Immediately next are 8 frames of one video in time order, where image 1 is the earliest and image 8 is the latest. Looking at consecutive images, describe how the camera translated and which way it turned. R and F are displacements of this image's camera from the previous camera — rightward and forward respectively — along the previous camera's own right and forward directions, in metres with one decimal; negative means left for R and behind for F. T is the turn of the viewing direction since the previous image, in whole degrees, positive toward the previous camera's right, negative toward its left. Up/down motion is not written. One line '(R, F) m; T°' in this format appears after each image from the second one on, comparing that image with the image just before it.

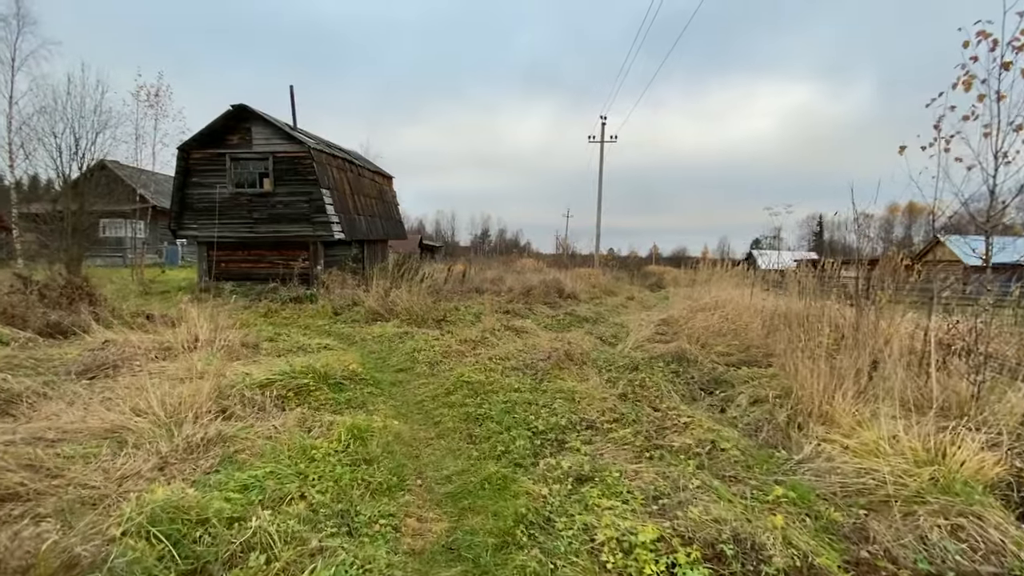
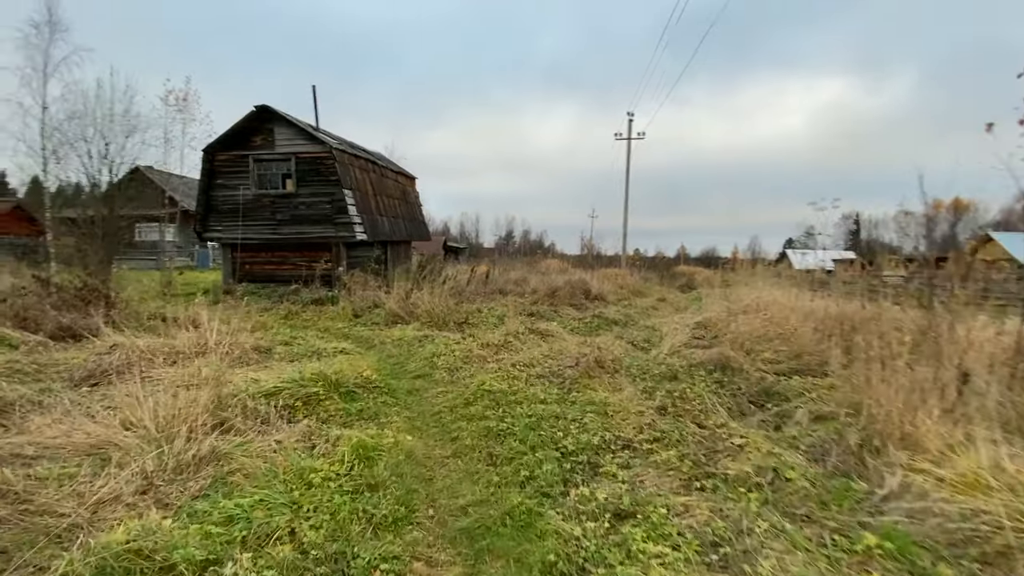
(0.0, +0.5) m; -3°
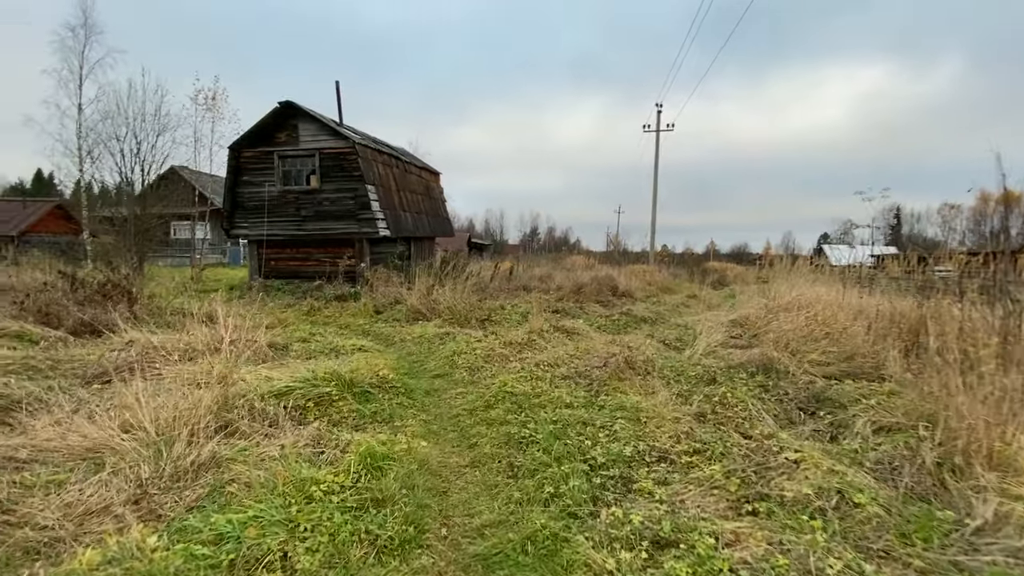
(0.0, +0.3) m; -3°
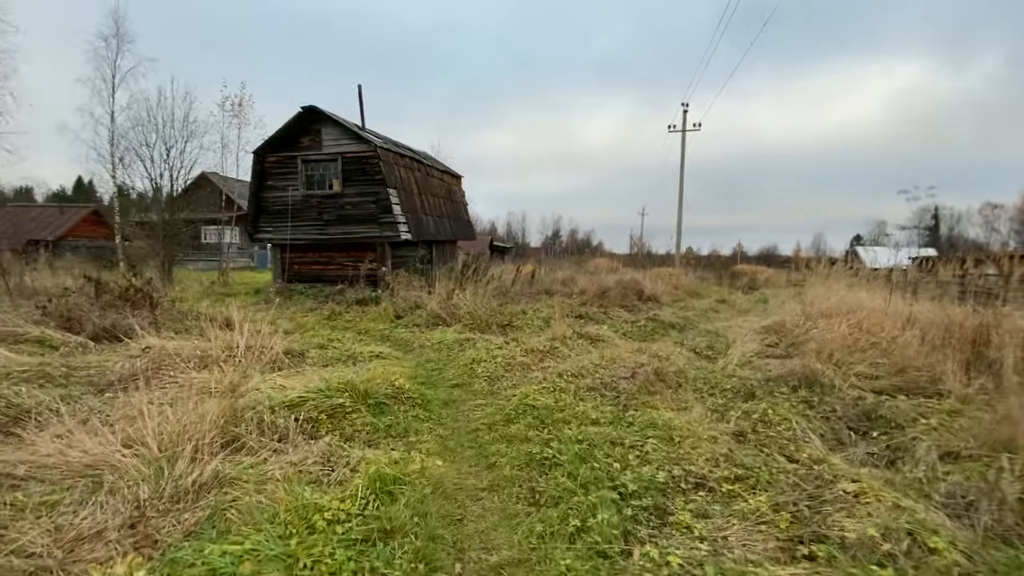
(0.0, +0.3) m; -3°
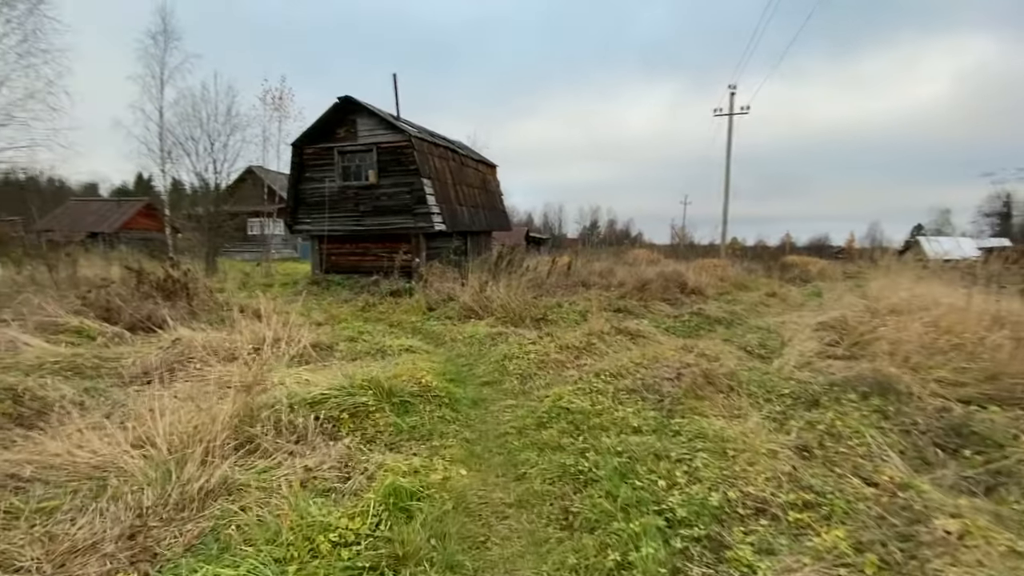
(0.0, +0.4) m; -4°
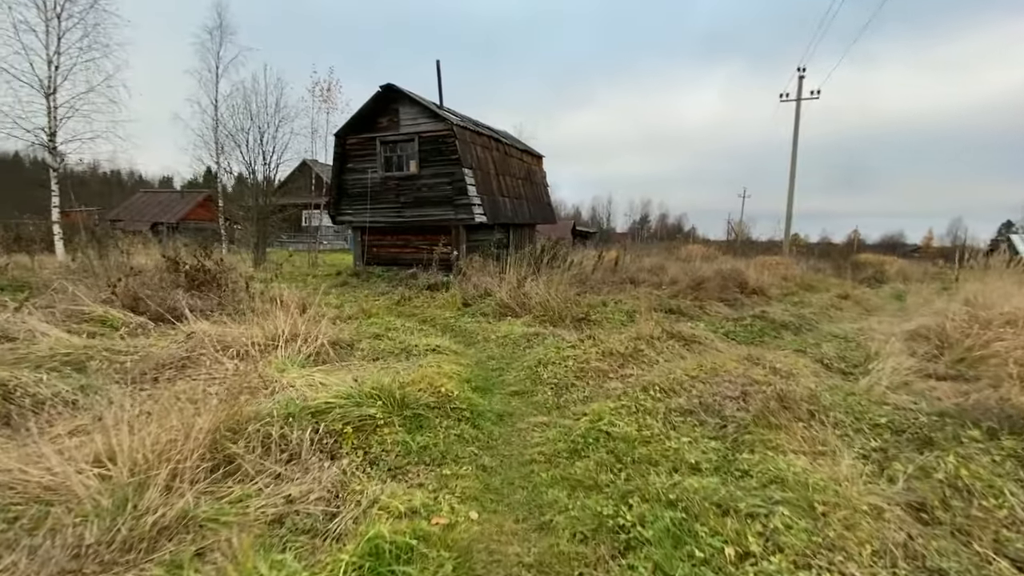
(+0.1, +0.7) m; -6°
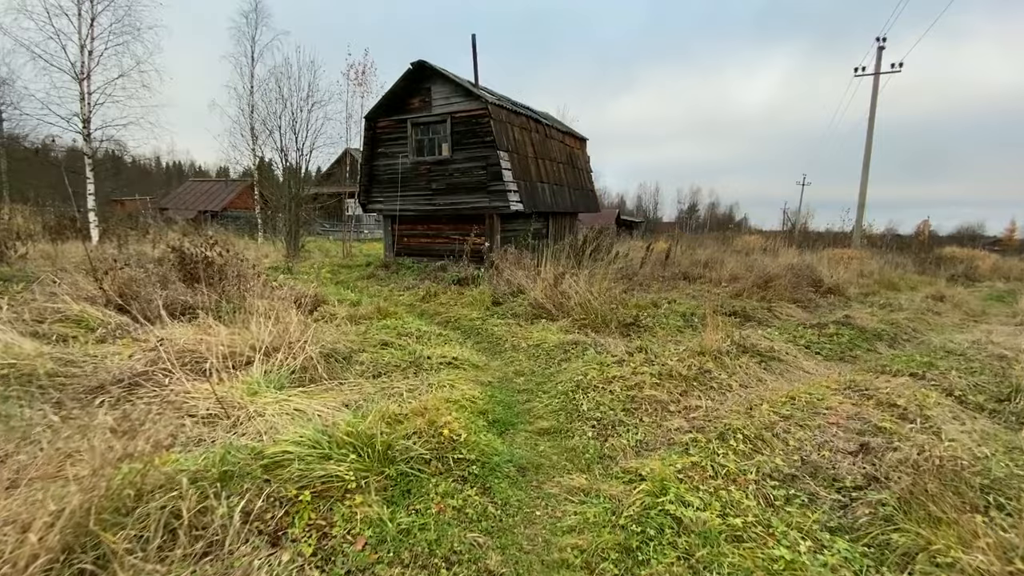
(+0.1, +1.1) m; -5°
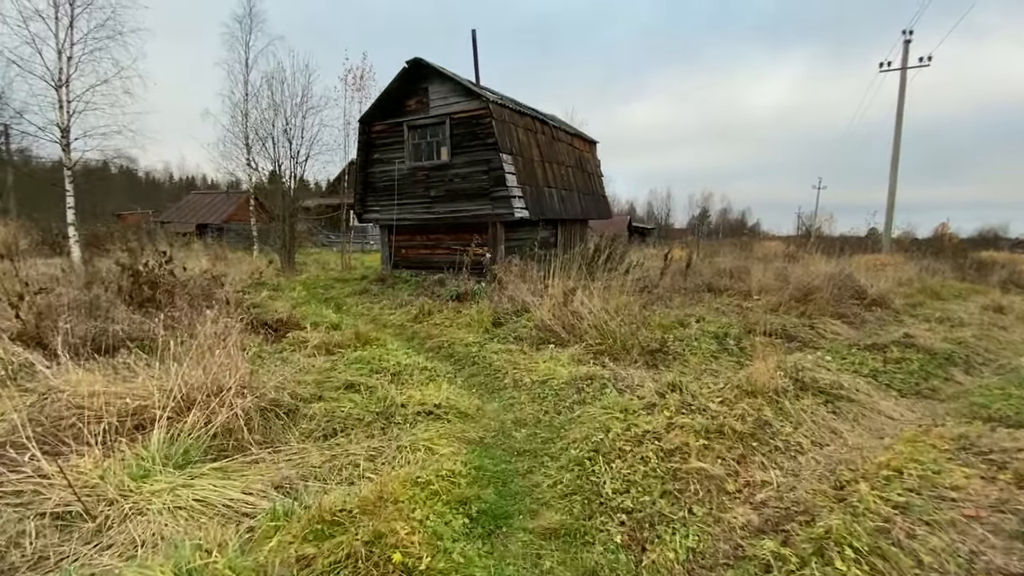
(+0.1, +1.1) m; -1°
